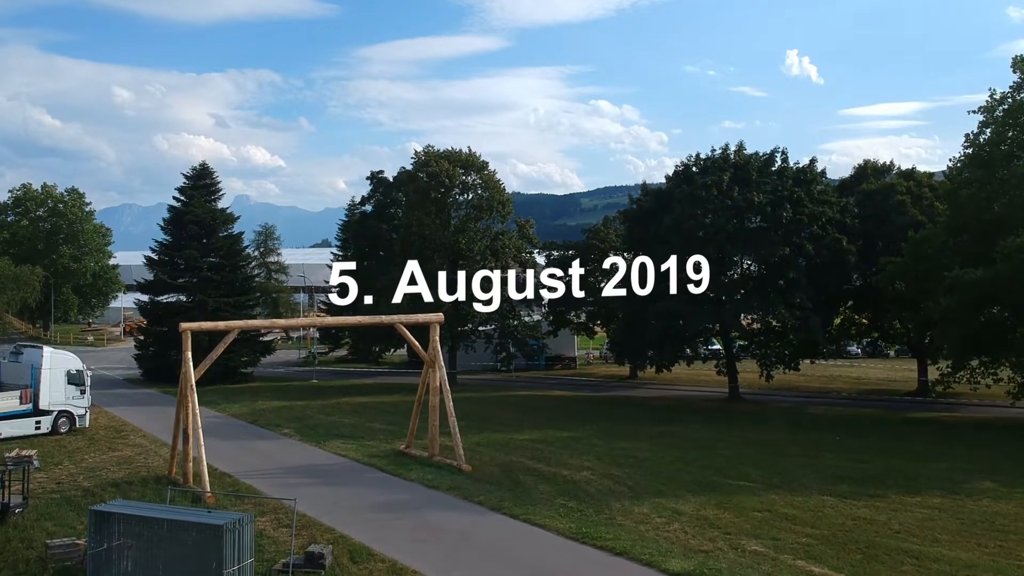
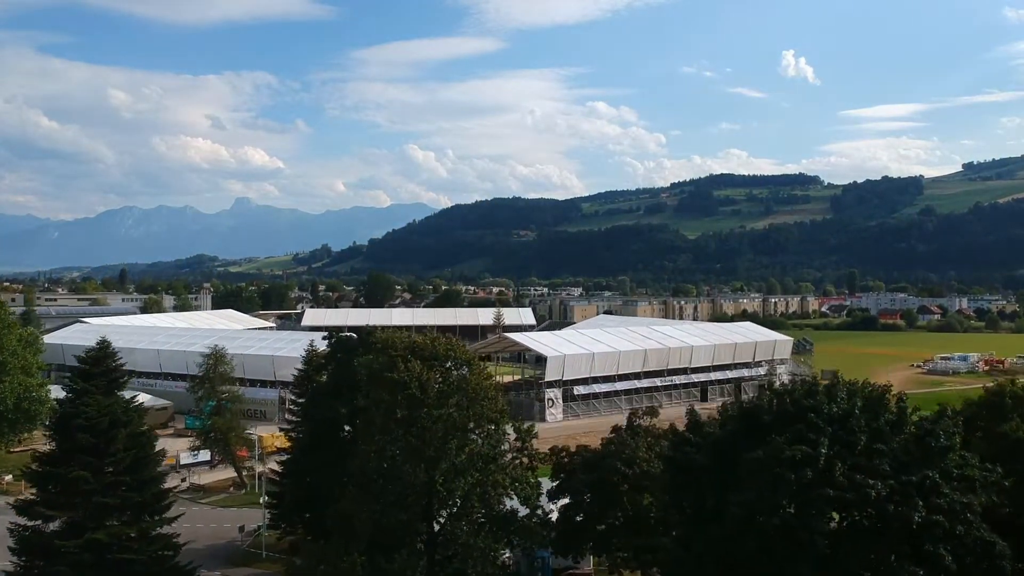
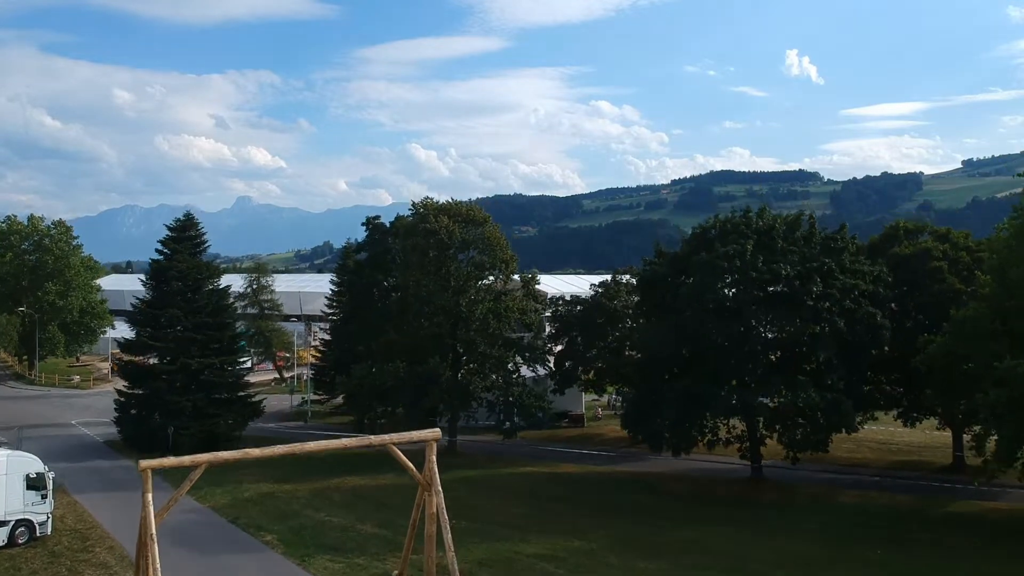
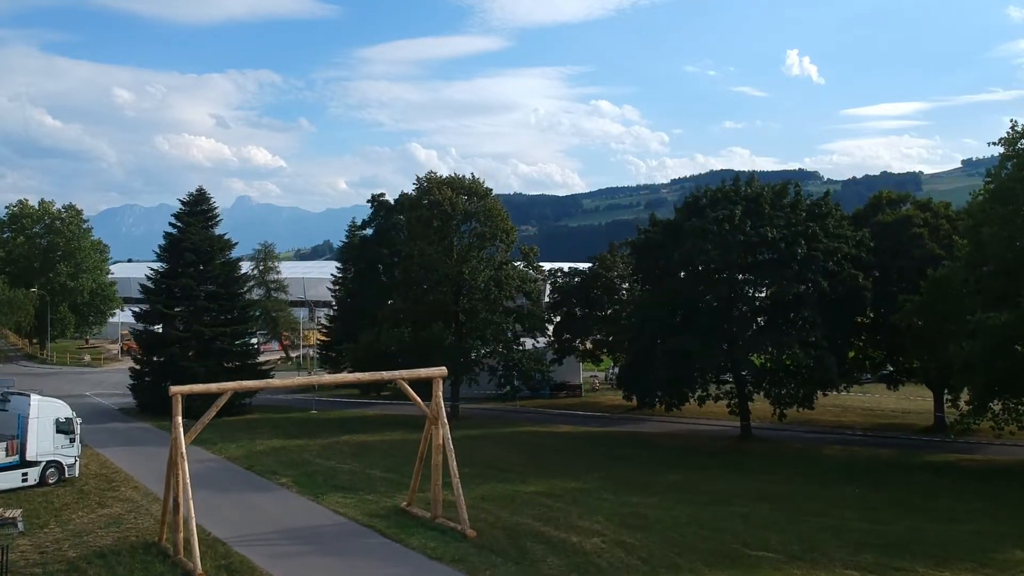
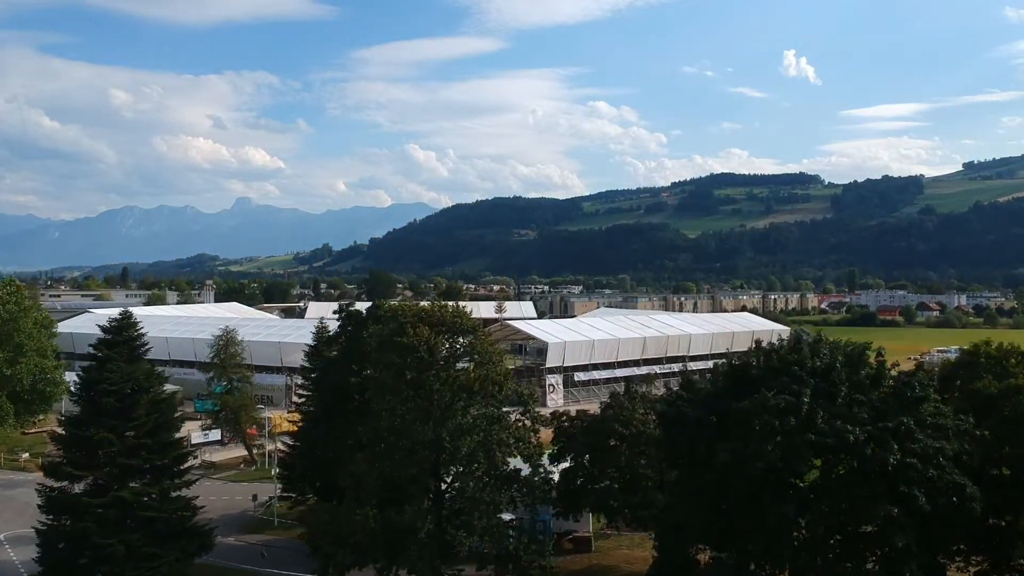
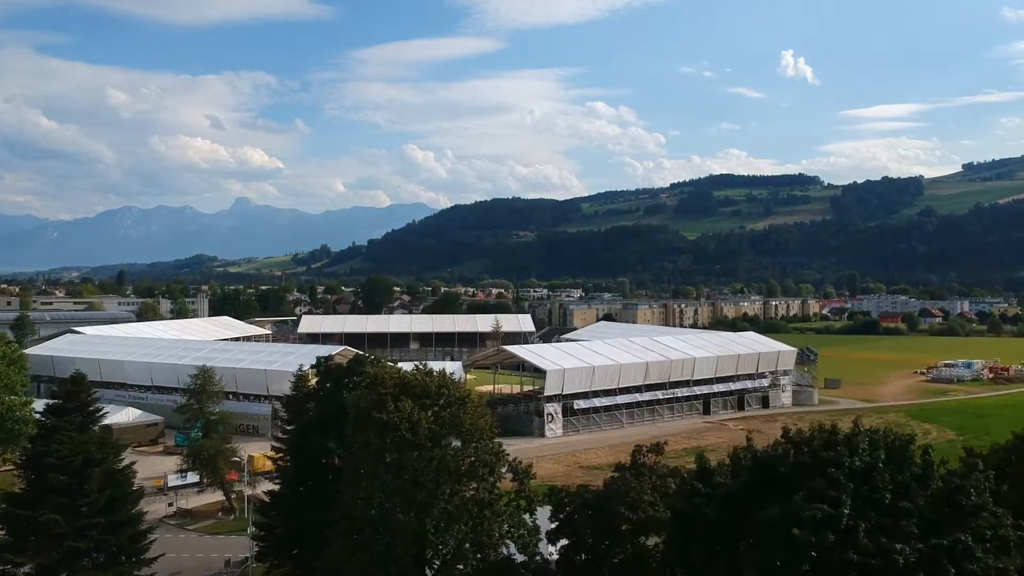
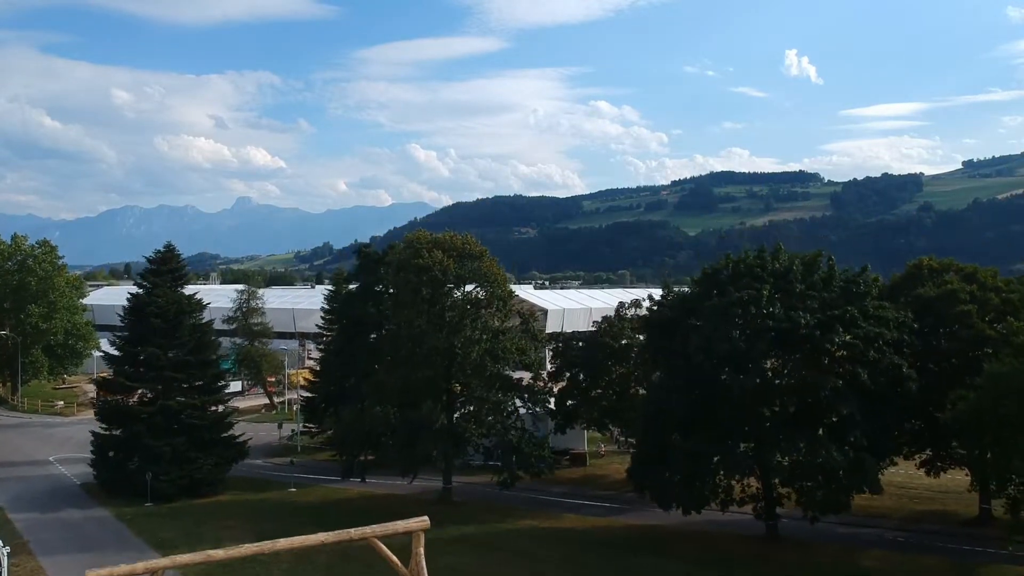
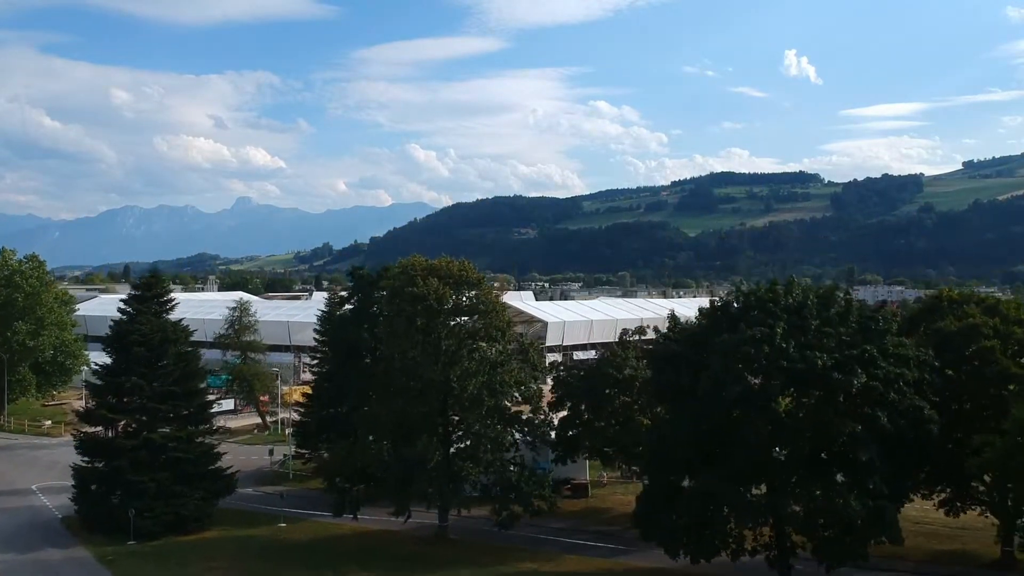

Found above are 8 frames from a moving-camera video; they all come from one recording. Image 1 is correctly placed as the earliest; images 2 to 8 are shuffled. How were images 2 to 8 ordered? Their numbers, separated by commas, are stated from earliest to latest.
4, 3, 7, 8, 5, 2, 6
